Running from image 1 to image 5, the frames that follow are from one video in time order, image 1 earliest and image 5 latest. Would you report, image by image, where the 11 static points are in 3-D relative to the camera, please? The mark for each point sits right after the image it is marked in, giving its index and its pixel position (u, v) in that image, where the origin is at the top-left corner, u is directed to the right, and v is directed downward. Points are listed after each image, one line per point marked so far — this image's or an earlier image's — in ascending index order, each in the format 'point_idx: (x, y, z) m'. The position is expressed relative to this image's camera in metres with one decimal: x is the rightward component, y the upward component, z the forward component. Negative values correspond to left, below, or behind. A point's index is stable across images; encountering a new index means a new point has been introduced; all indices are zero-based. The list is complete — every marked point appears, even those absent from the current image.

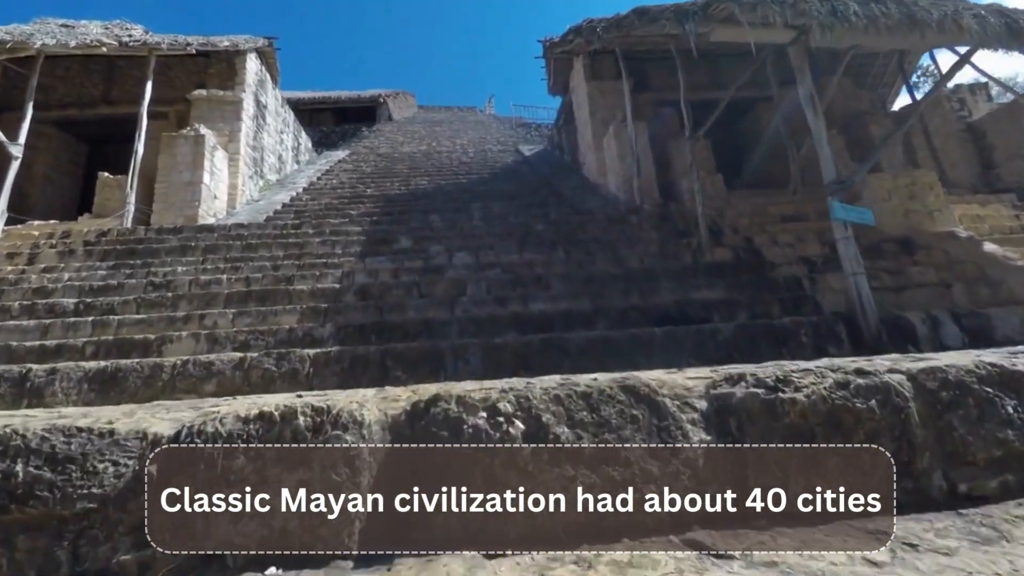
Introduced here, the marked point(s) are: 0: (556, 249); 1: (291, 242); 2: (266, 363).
0: (+0.6, +0.6, +6.0) m
1: (-3.4, +0.7, +6.4) m
2: (-2.0, -0.6, +3.4) m
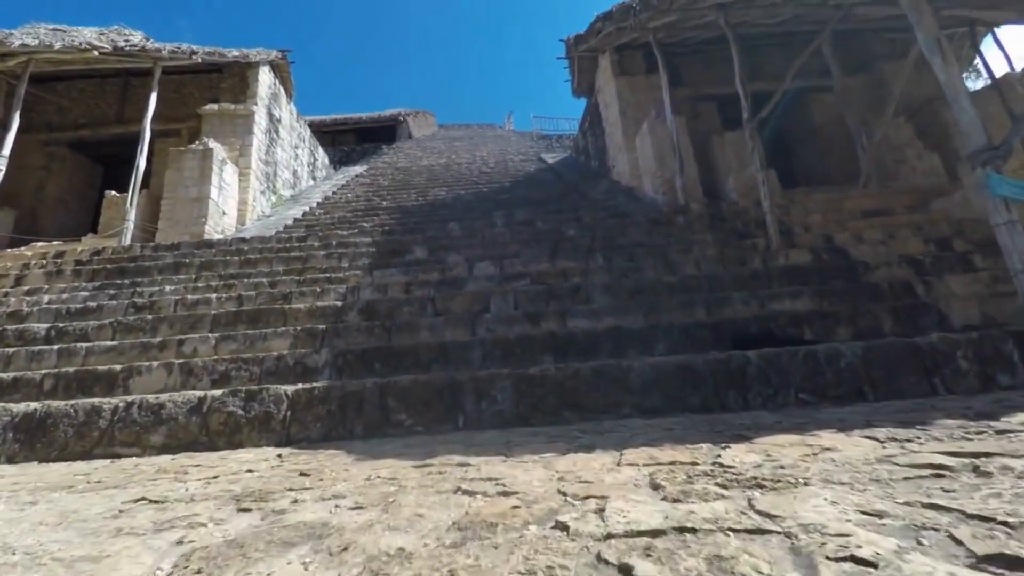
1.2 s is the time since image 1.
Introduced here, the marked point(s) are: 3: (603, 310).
0: (+1.0, +0.4, +5.1) m
1: (-3.0, +0.4, +5.7) m
2: (-1.7, -0.7, +2.6) m
3: (+0.9, -0.2, +4.0) m
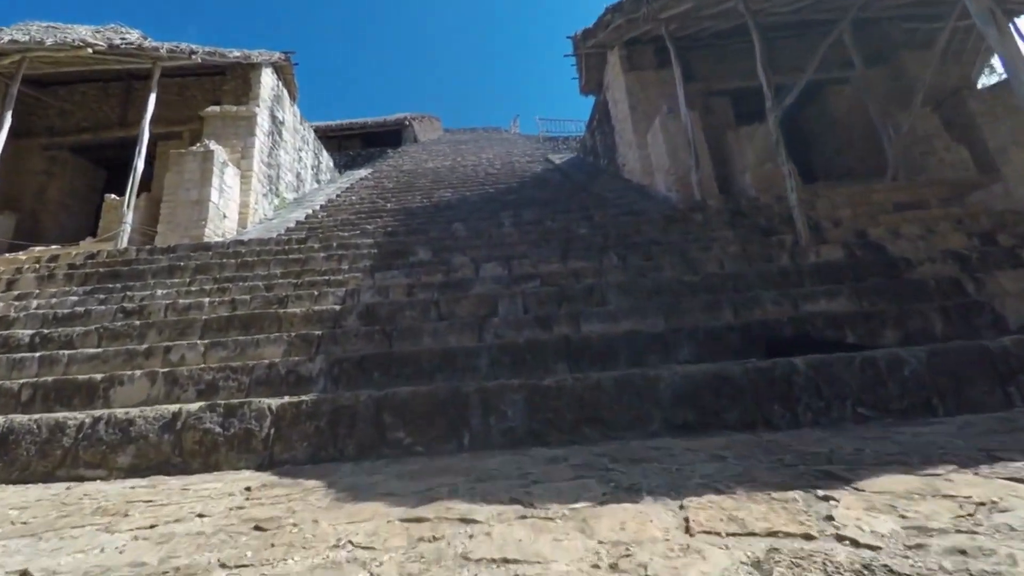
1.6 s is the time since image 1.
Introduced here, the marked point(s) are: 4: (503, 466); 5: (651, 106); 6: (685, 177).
0: (+1.1, +0.4, +4.8) m
1: (-2.9, +0.4, +5.4) m
2: (-1.7, -0.7, +2.3) m
3: (+1.0, -0.2, +3.7) m
4: (0.0, -0.8, +2.0) m
5: (+3.0, +3.9, +9.0) m
6: (+3.1, +2.0, +7.6) m
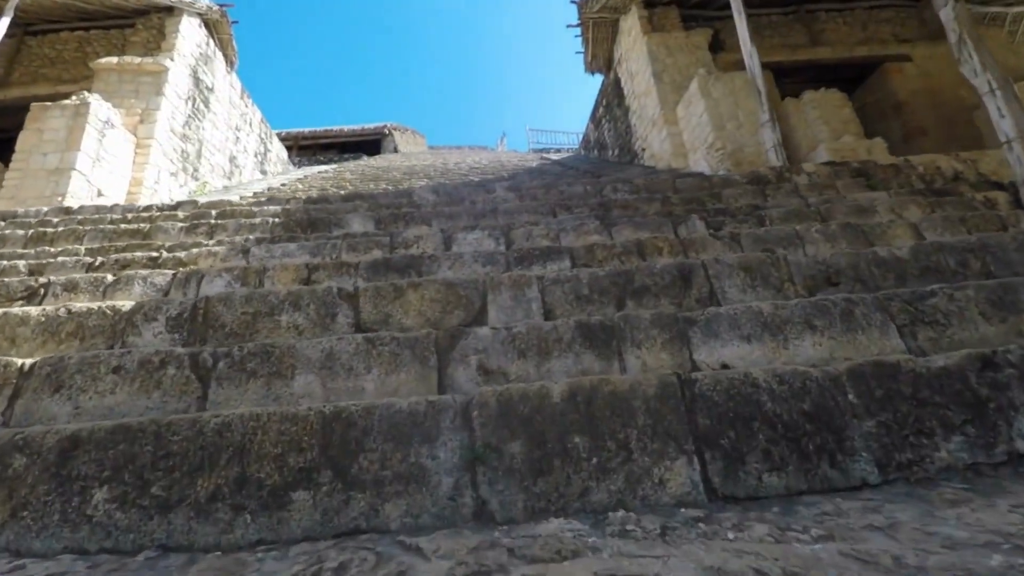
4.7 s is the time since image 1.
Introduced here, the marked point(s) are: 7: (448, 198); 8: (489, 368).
0: (+1.1, +0.4, +2.7) m
1: (-2.9, +0.4, +3.2) m
2: (-1.6, -0.5, 0.0) m
3: (+1.0, -0.1, +1.5) m
4: (+0.1, -0.6, -0.3) m
5: (+2.8, +3.7, +7.2) m
6: (+3.0, +1.8, +5.6) m
7: (-0.6, +0.8, +3.7) m
8: (-0.1, -0.3, +1.5) m
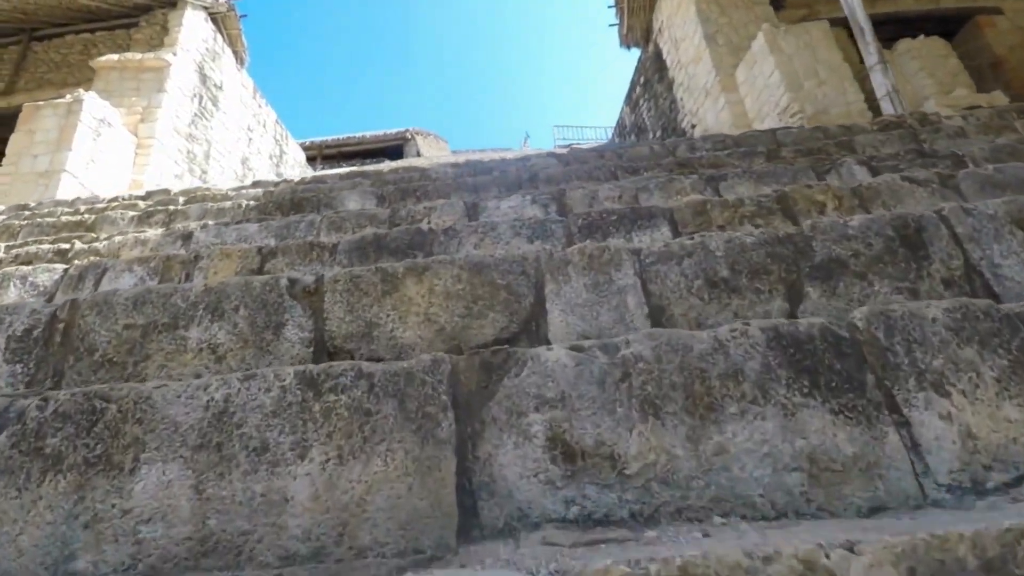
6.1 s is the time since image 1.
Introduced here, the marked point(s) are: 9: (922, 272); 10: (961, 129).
0: (+1.3, +0.5, +1.8) m
1: (-2.6, +0.4, +2.5) m
2: (-1.5, -0.5, -0.7) m
3: (+1.2, 0.0, +0.6) m
4: (+0.1, -0.6, -1.1) m
5: (+3.3, +3.7, +6.2) m
6: (+3.4, +1.9, +4.6) m
7: (-0.3, +0.8, +2.9) m
8: (+0.1, -0.2, +0.6) m
9: (+1.0, +0.1, +1.0) m
10: (+2.5, +0.9, +2.4) m
